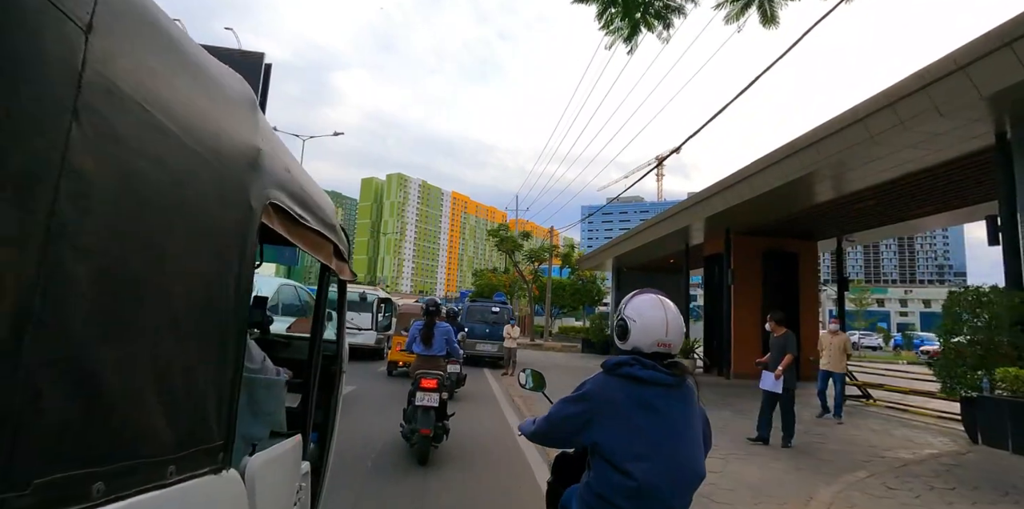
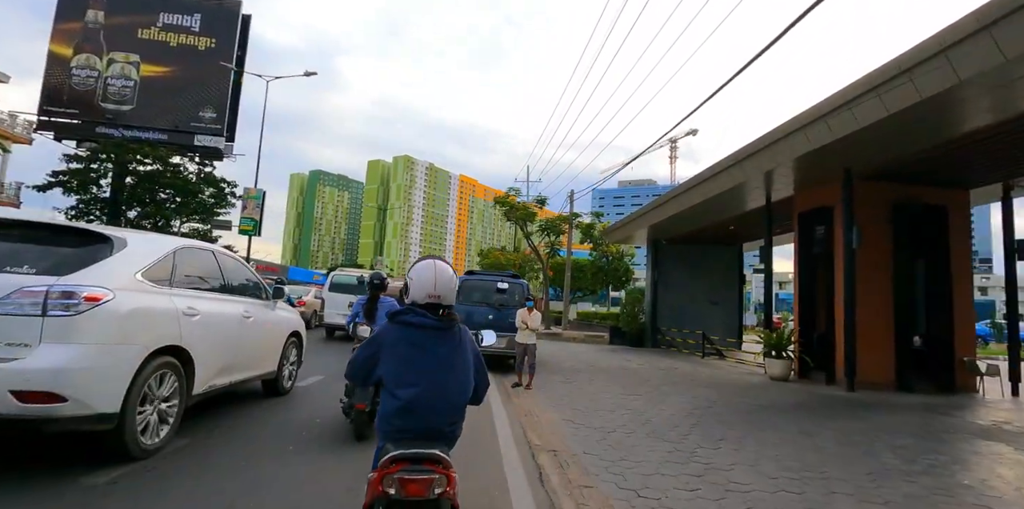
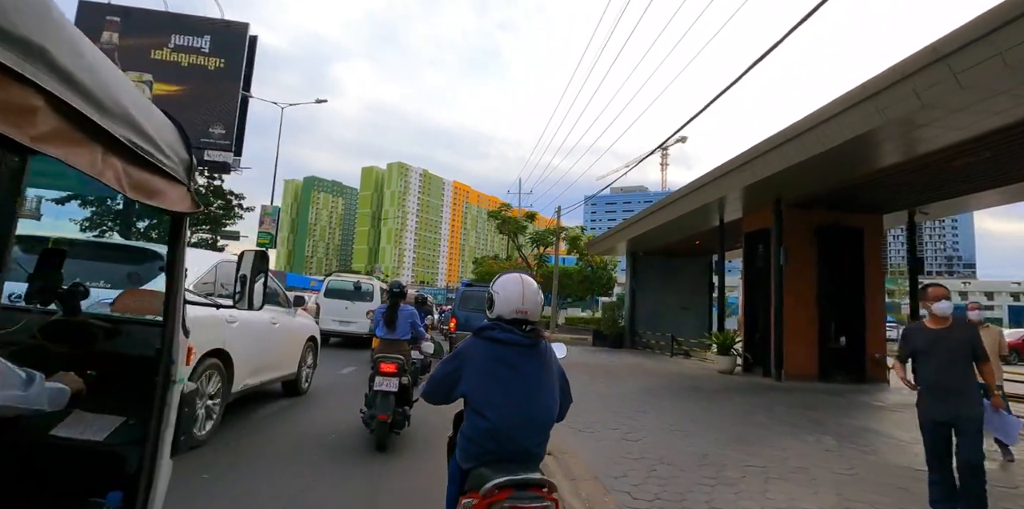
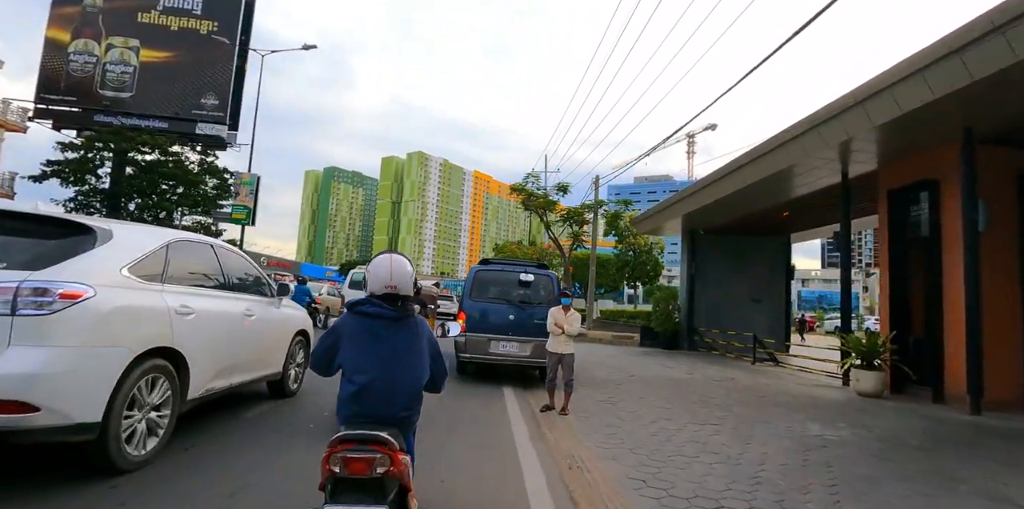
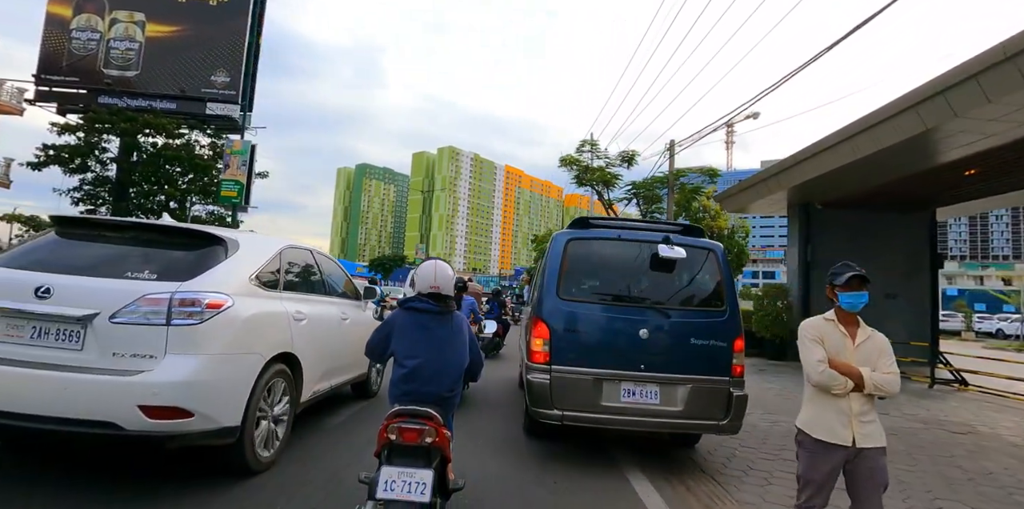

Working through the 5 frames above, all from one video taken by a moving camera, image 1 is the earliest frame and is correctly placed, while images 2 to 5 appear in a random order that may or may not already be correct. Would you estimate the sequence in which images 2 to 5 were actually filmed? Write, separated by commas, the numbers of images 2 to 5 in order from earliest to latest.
3, 2, 4, 5
